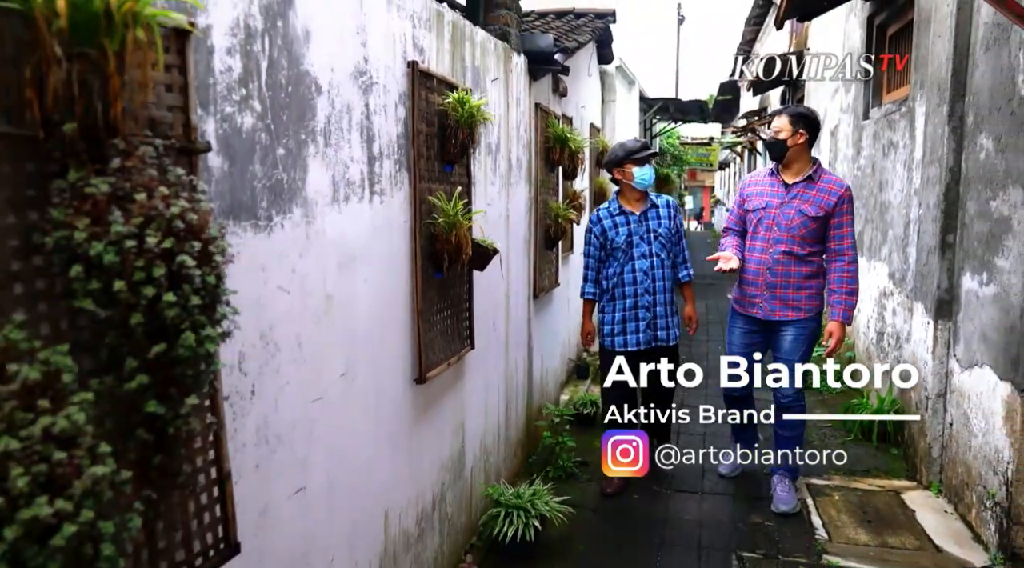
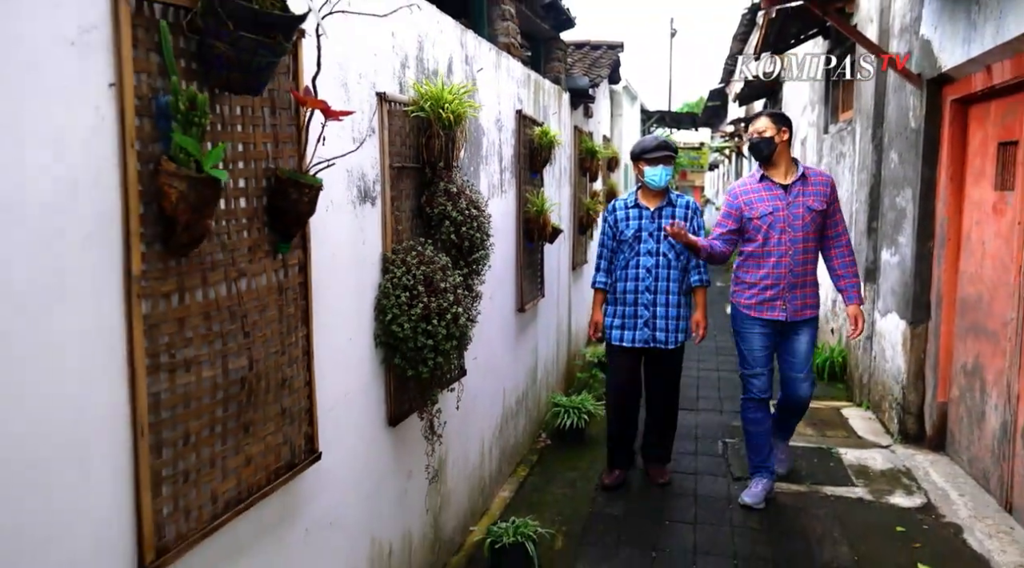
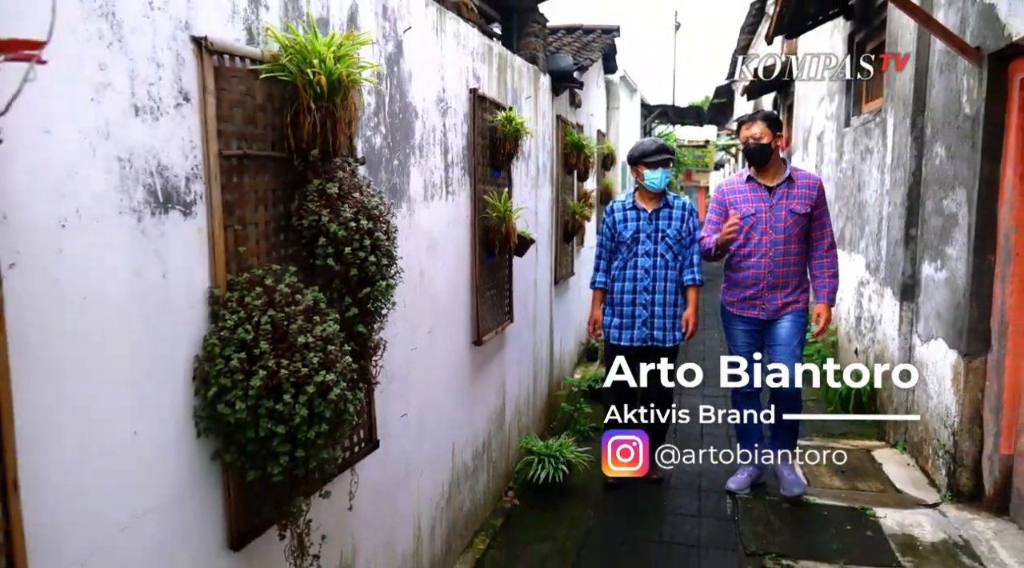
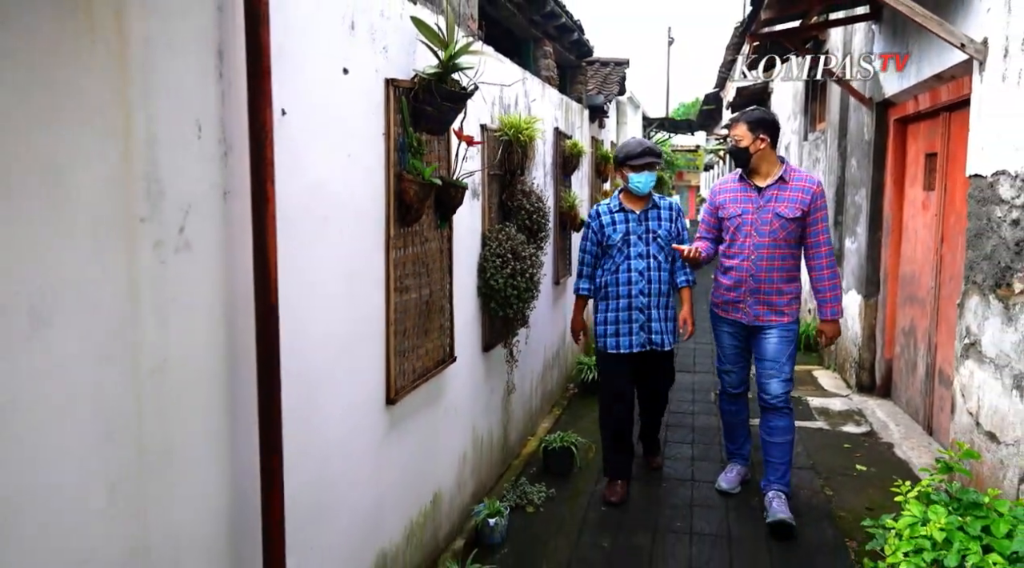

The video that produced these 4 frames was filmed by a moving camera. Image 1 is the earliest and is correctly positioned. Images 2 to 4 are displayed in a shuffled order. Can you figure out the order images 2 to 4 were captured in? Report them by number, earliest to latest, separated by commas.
3, 2, 4
